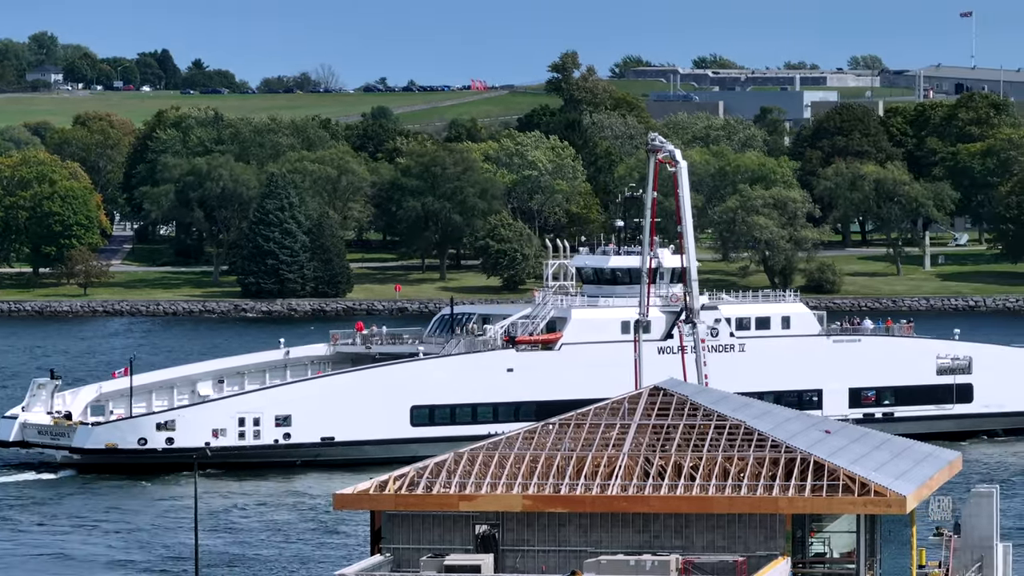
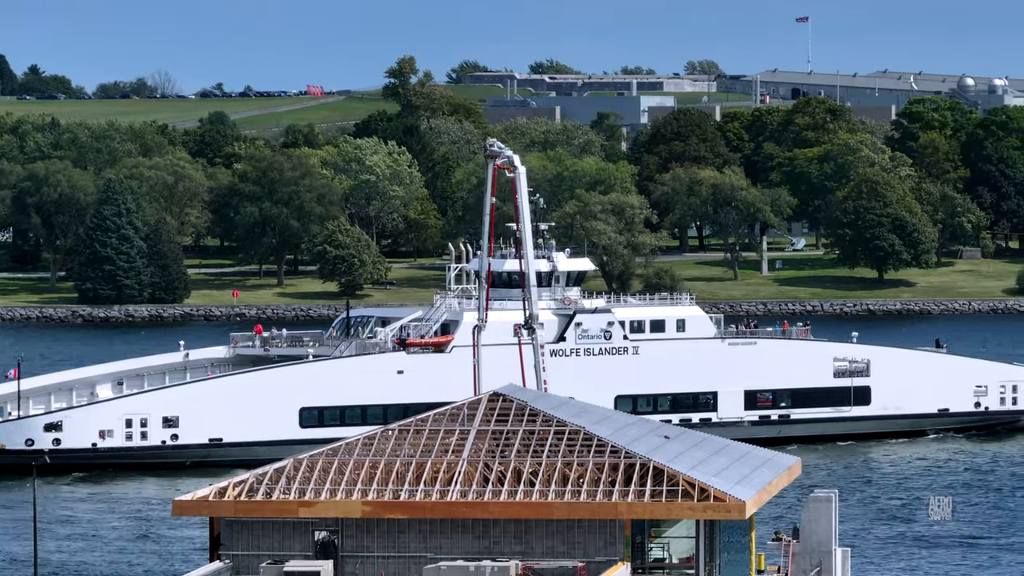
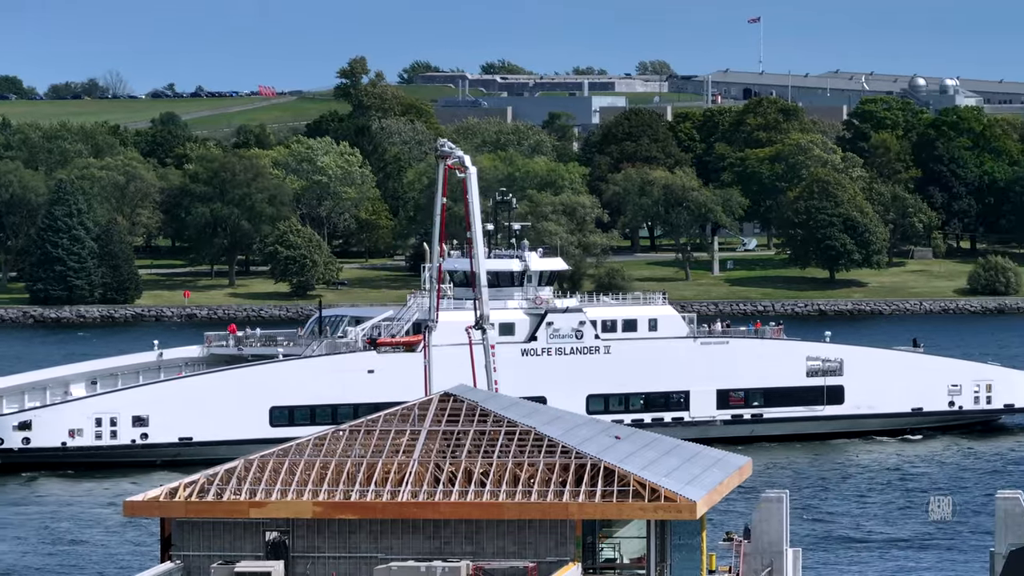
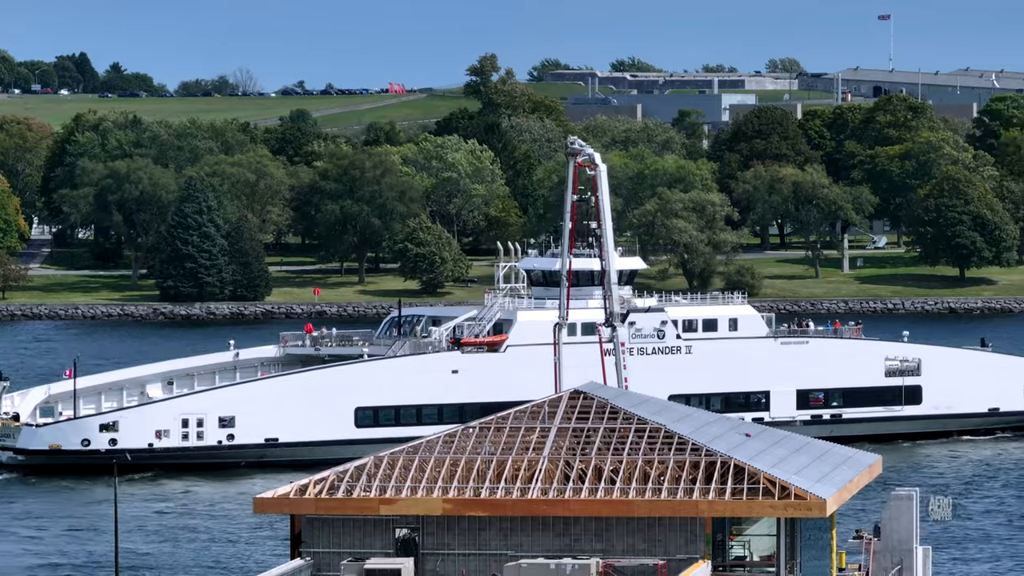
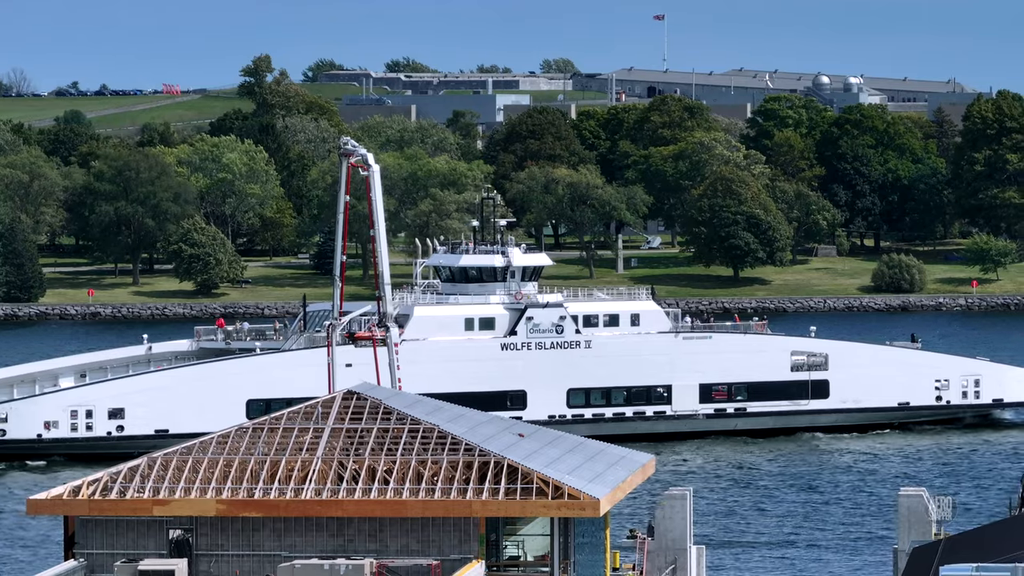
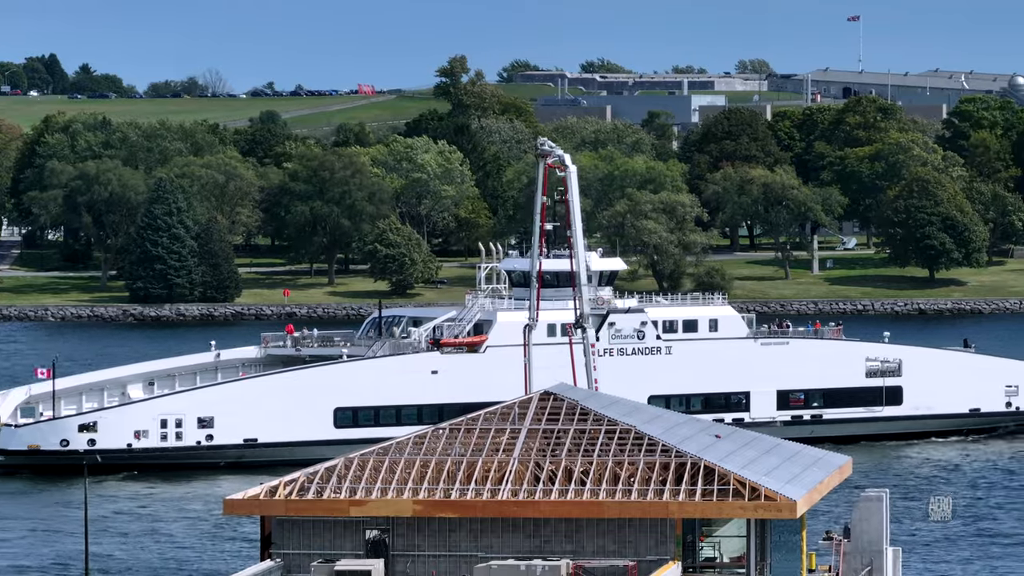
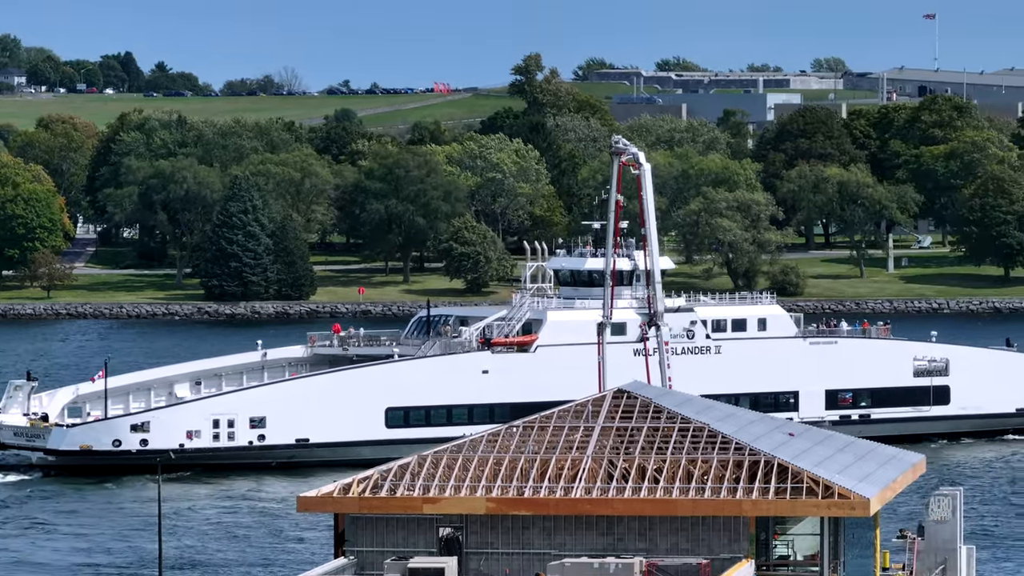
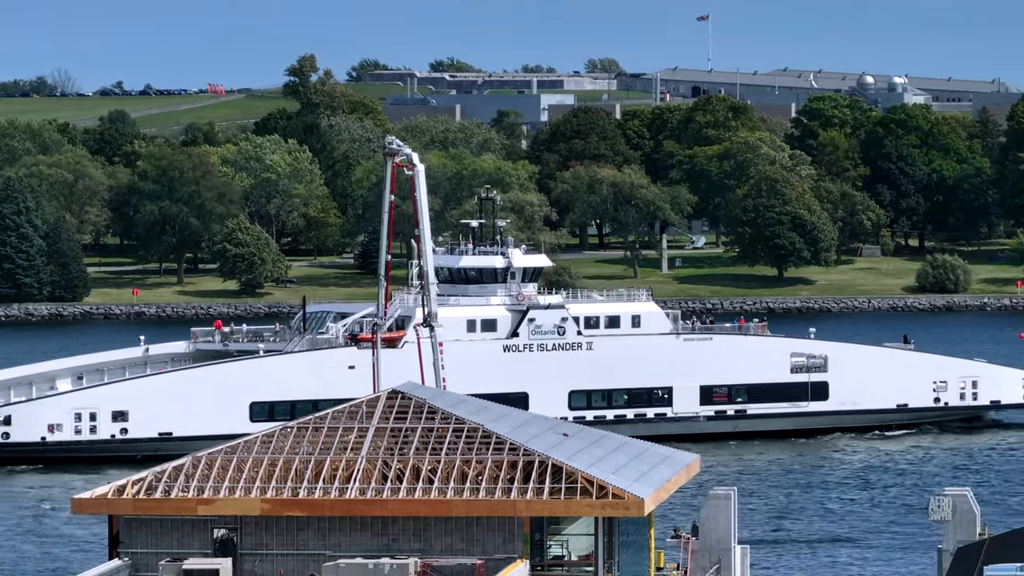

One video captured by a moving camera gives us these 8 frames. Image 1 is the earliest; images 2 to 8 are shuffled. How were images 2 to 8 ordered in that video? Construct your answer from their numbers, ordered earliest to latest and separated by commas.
7, 4, 6, 2, 3, 8, 5
